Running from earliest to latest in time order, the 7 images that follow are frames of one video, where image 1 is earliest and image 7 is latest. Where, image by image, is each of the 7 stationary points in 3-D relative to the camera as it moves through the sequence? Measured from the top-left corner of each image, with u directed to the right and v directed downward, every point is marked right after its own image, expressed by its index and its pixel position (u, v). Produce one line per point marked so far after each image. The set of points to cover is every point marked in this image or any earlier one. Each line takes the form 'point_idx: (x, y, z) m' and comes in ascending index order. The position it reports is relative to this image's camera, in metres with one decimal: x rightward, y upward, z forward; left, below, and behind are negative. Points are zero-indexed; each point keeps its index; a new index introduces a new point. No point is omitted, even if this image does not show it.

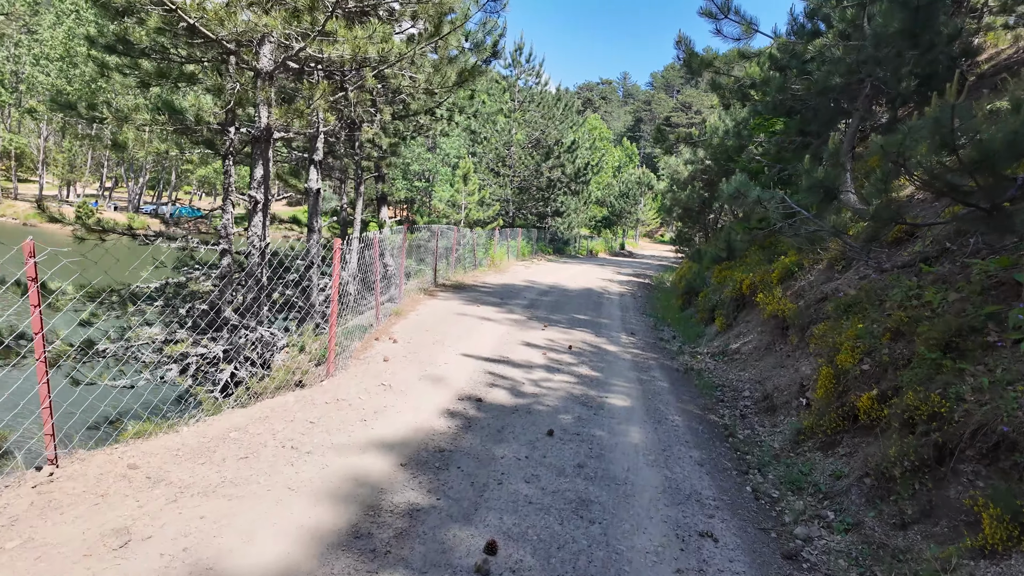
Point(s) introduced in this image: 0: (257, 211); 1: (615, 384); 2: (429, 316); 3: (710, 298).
0: (-2.7, +0.8, +6.4) m
1: (+1.1, -1.0, +6.2) m
2: (-1.2, -0.4, +8.5) m
3: (+3.4, -0.2, +10.1) m
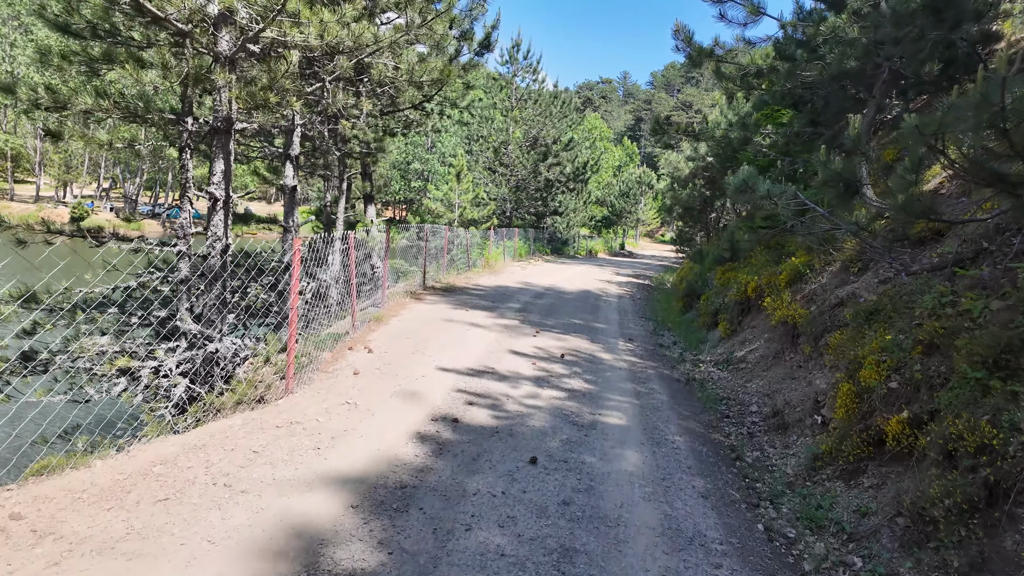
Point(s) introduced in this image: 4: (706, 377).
0: (-2.9, +0.8, +5.8) m
1: (+0.9, -1.1, +5.7) m
2: (-1.3, -0.5, +8.0) m
3: (+3.2, -0.2, +9.6) m
4: (+2.3, -1.1, +7.0) m
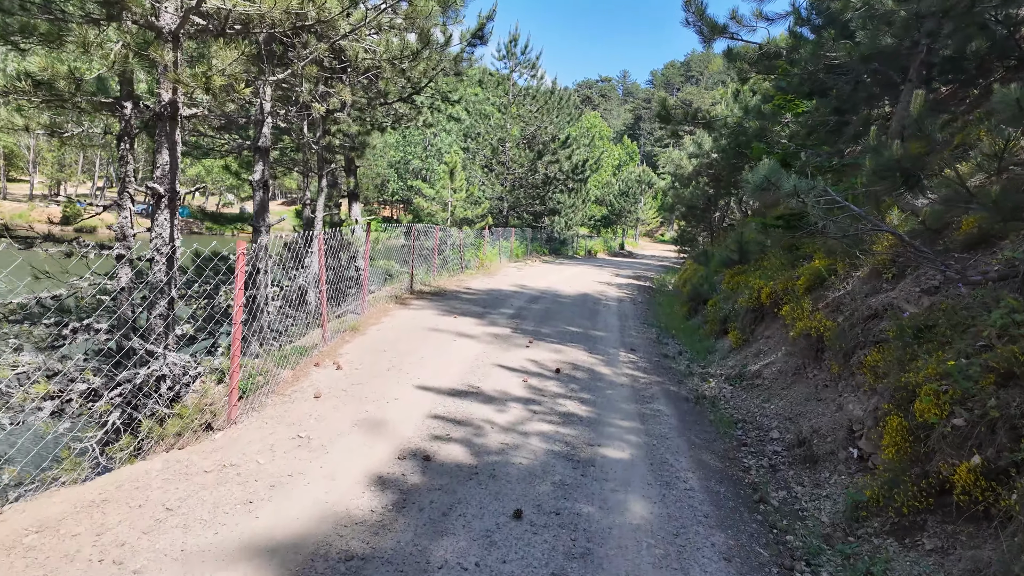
0: (-3.0, +0.7, +5.1) m
1: (+0.8, -1.1, +5.0) m
2: (-1.4, -0.5, +7.2) m
3: (+3.1, -0.3, +8.9) m
4: (+2.2, -1.1, +6.3) m
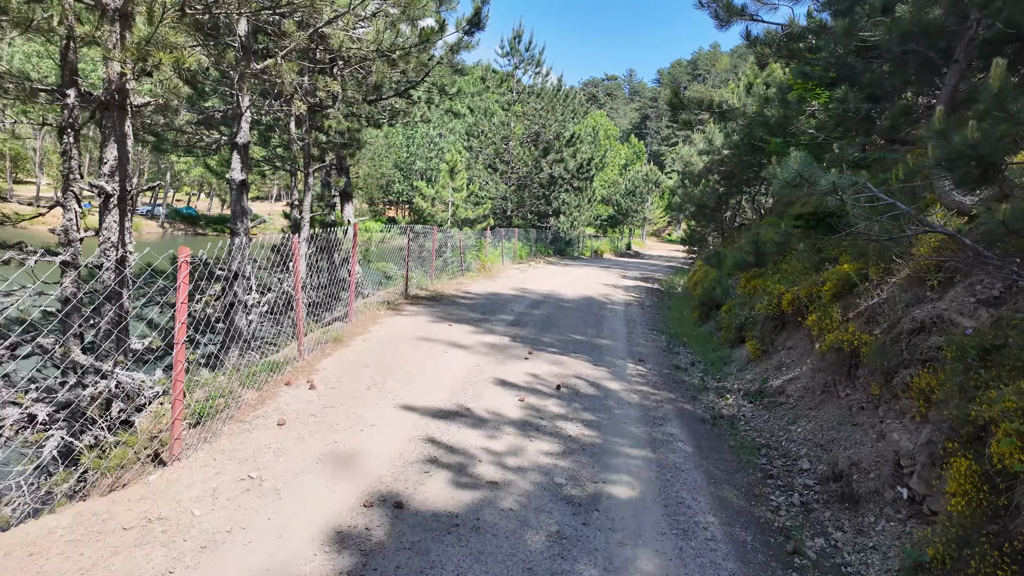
0: (-3.0, +0.6, +4.5) m
1: (+0.8, -1.2, +4.4) m
2: (-1.5, -0.6, +6.7) m
3: (+3.1, -0.4, +8.2) m
4: (+2.1, -1.2, +5.7) m
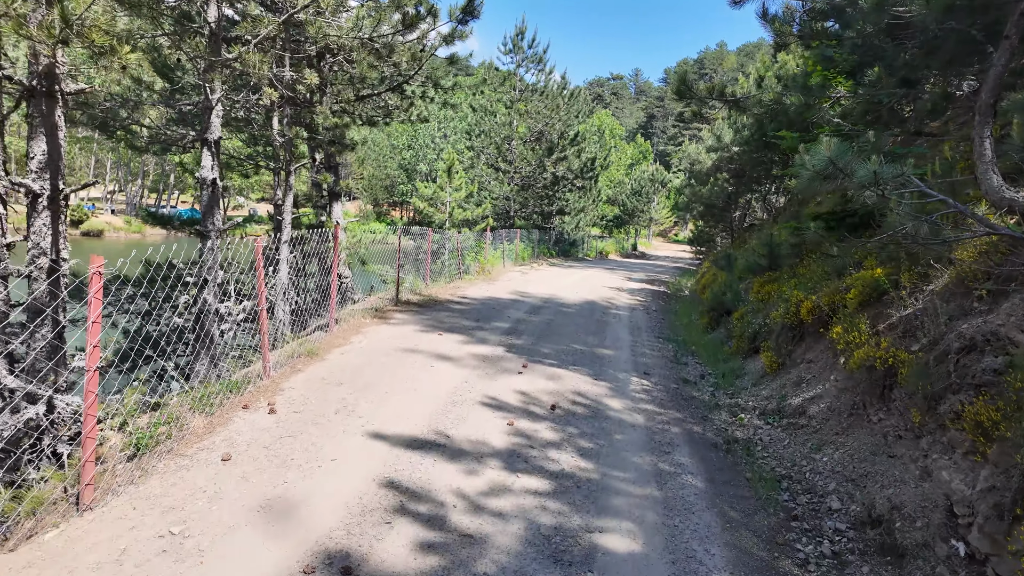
0: (-3.1, +0.5, +4.0) m
1: (+0.6, -1.3, +3.8) m
2: (-1.6, -0.7, +6.1) m
3: (+3.0, -0.4, +7.6) m
4: (+2.0, -1.3, +5.1) m
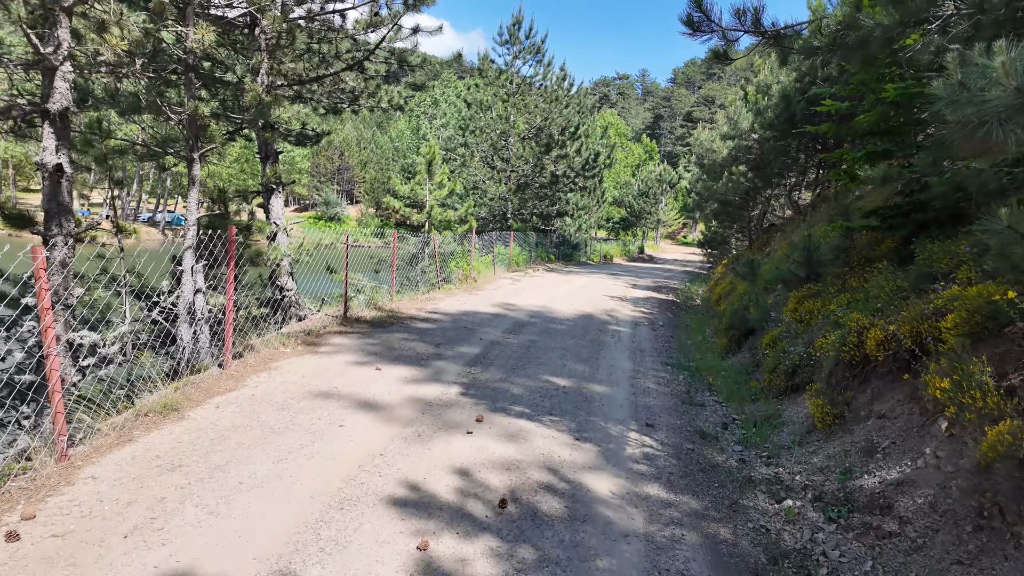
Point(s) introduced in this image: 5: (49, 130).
0: (-3.6, +0.3, +2.3) m
1: (+0.2, -1.4, +2.0) m
2: (-1.9, -0.9, +4.4) m
3: (+2.7, -0.6, +5.8) m
4: (+1.6, -1.4, +3.3) m
5: (-3.7, +1.3, +4.8) m
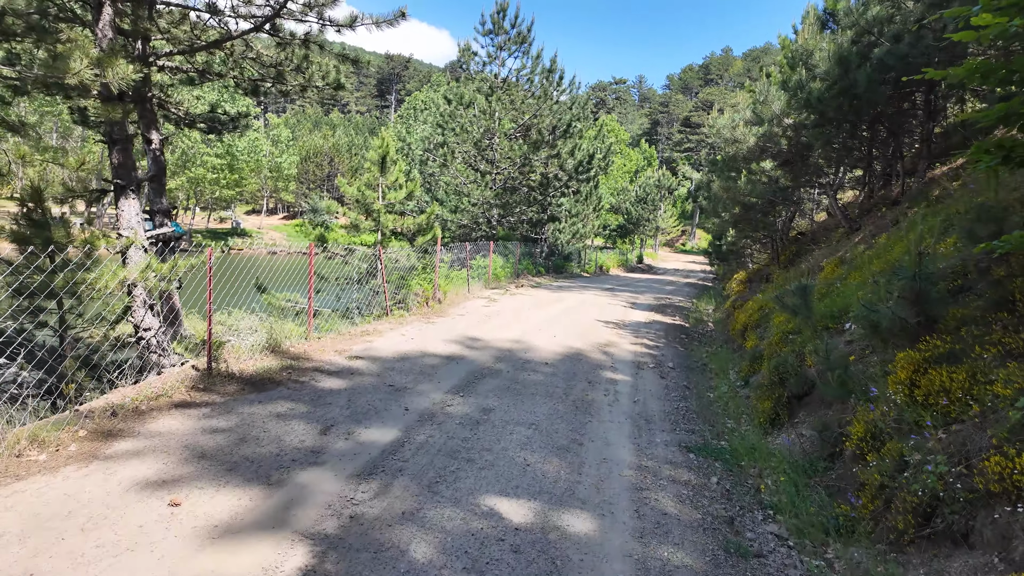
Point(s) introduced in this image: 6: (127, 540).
0: (-4.0, 0.0, -0.3) m
1: (-0.2, -1.7, -0.6) m
2: (-2.4, -1.2, +1.8) m
3: (+2.2, -1.0, +3.3) m
4: (+1.2, -1.8, +0.7) m
5: (-4.2, +0.9, +2.3) m
6: (-1.8, -1.2, +2.8) m
